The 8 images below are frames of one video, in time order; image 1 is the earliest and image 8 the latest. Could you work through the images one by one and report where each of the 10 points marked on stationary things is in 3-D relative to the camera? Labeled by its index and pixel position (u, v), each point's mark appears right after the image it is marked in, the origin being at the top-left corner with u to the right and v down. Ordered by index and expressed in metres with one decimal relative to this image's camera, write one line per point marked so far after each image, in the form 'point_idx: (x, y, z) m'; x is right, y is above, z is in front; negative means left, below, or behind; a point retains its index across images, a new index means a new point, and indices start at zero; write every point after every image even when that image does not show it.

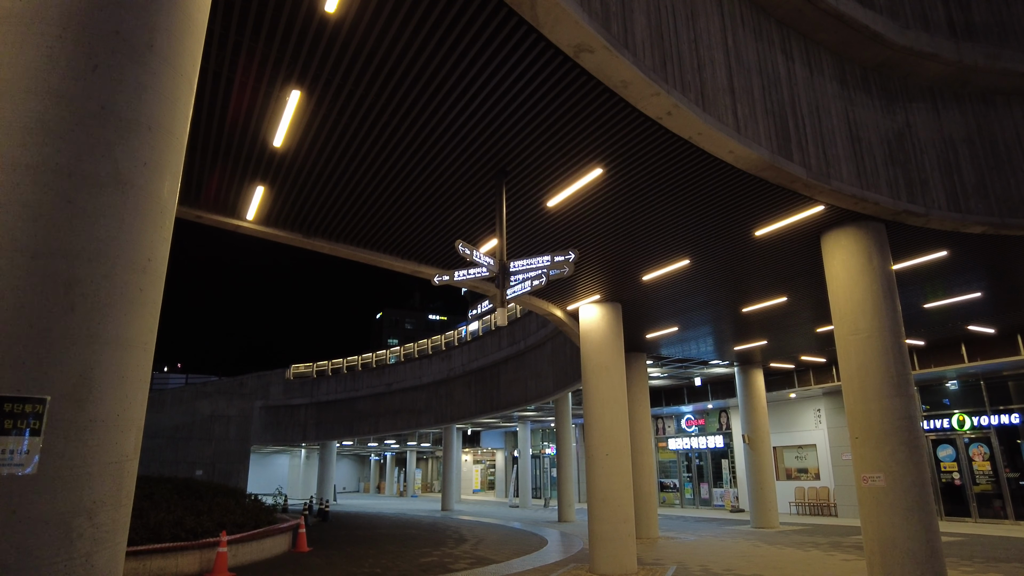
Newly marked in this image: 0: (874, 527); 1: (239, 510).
0: (+4.8, -3.2, +8.8) m
1: (-6.1, -4.9, +14.6) m
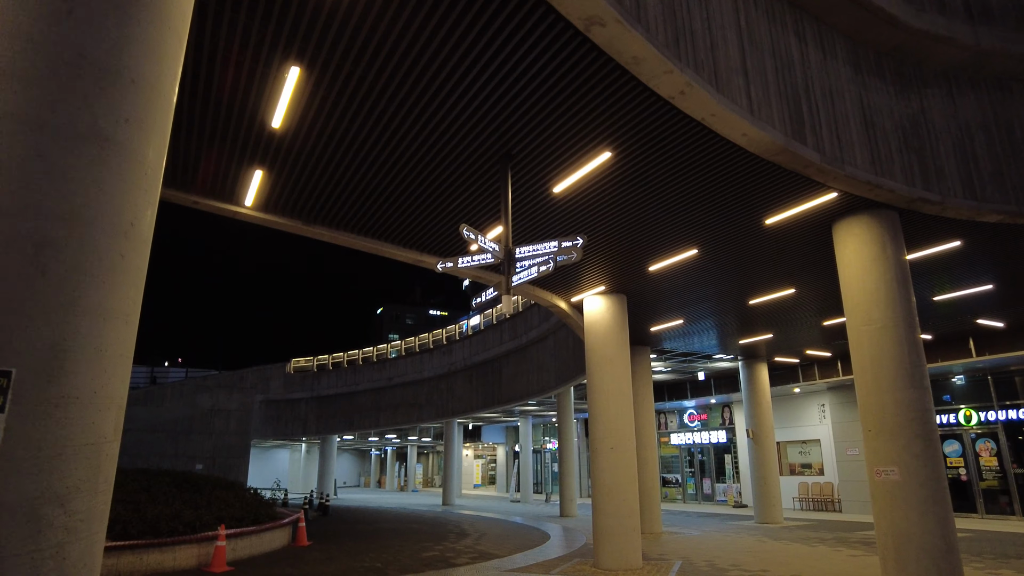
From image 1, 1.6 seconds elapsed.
0: (+4.9, -3.0, +8.6) m
1: (-6.0, -4.7, +14.4) m
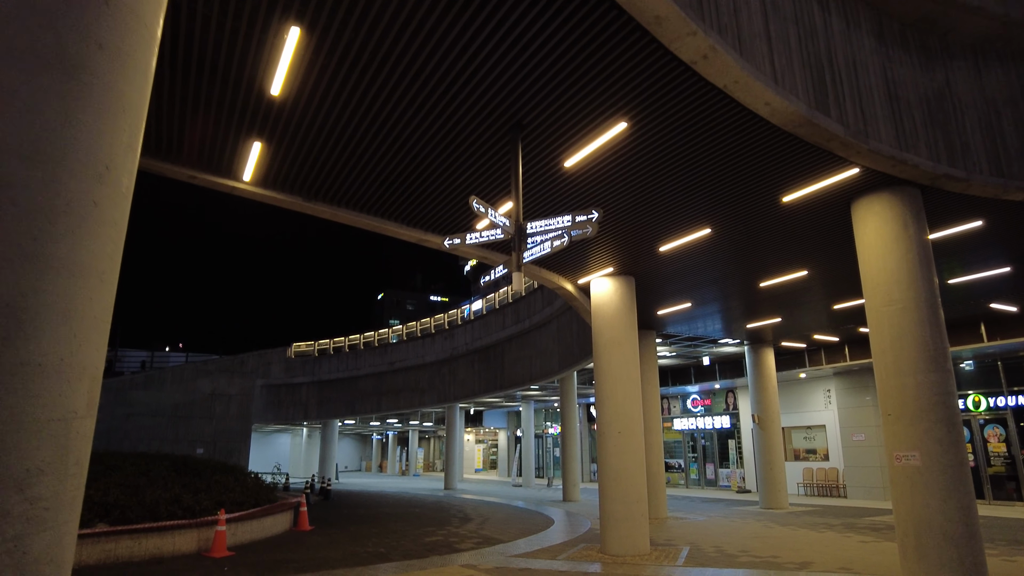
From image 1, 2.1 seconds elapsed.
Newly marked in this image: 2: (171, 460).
0: (+5.0, -2.8, +8.3) m
1: (-5.9, -4.3, +14.2) m
2: (-7.8, -3.9, +15.0) m
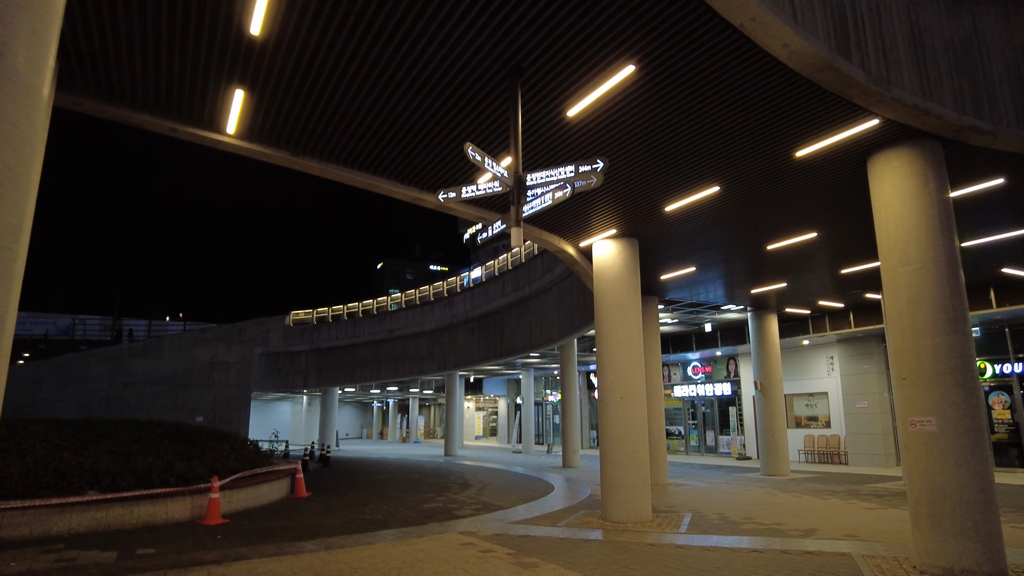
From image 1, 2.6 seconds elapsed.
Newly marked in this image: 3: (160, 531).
0: (+5.0, -2.3, +8.0) m
1: (-5.9, -3.6, +14.0) m
2: (-7.8, -3.1, +14.8) m
3: (-5.6, -3.9, +10.5) m
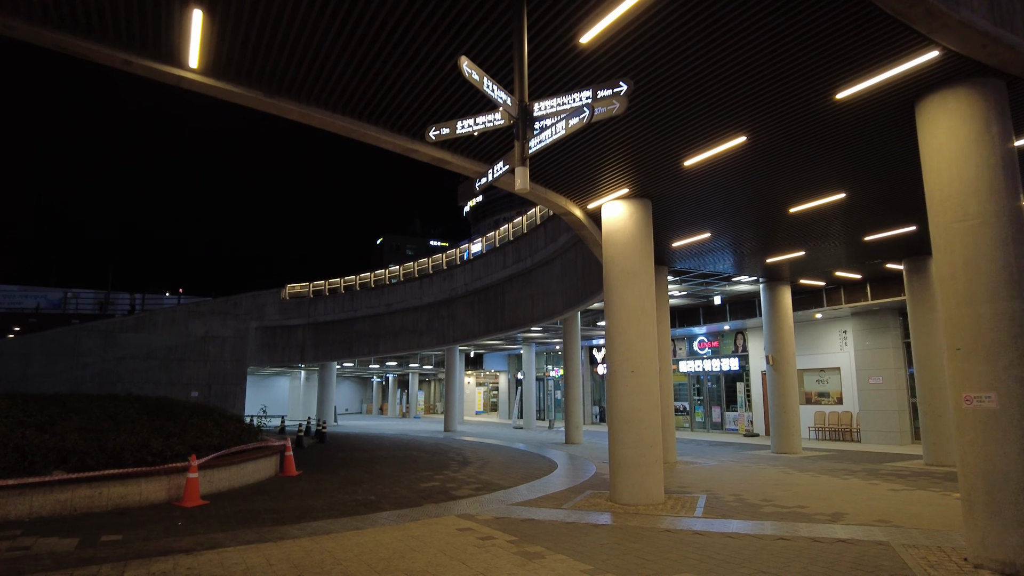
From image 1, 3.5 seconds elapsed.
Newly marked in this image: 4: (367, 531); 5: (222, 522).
0: (+5.0, -1.8, +7.1) m
1: (-5.9, -2.9, +13.1) m
2: (-7.7, -2.4, +13.9) m
3: (-5.5, -3.3, +9.6) m
4: (-2.0, -3.3, +9.1) m
5: (-4.2, -3.4, +9.5) m
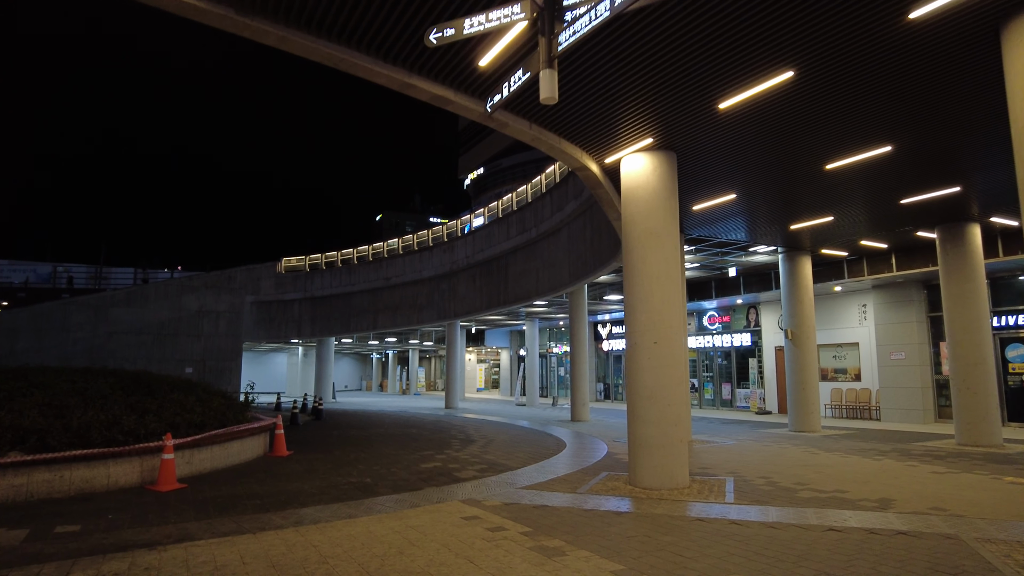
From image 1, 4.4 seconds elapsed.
0: (+5.2, -1.4, +6.0) m
1: (-5.7, -2.2, +12.1) m
2: (-7.6, -1.7, +12.8) m
3: (-5.4, -2.8, +8.6) m
4: (-1.8, -2.8, +8.0) m
5: (-4.0, -2.8, +8.5) m
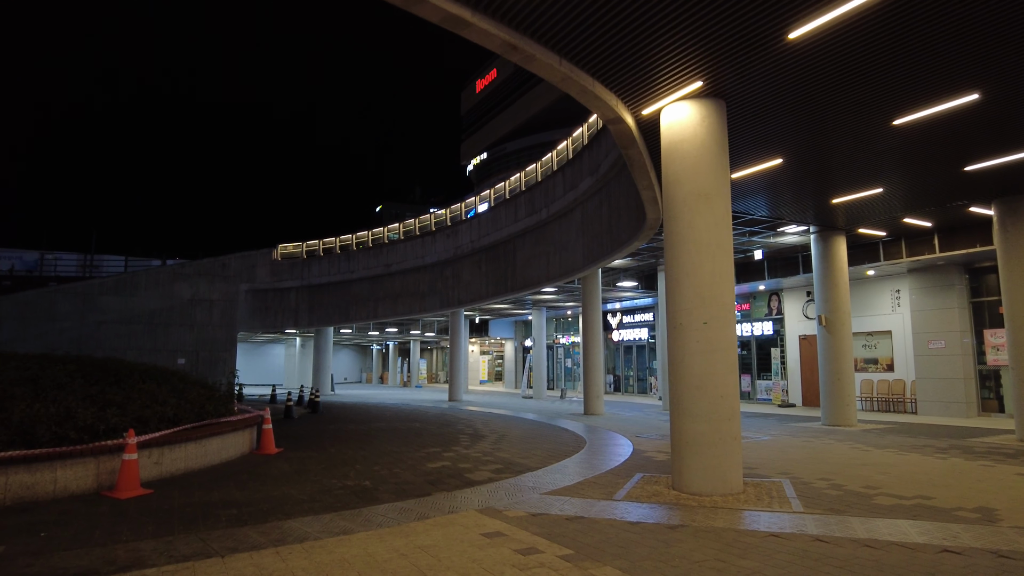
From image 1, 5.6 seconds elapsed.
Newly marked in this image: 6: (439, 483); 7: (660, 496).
0: (+5.5, -1.0, +4.5) m
1: (-5.4, -1.8, +10.6) m
2: (-7.3, -1.3, +11.3) m
3: (-5.1, -2.4, +7.1) m
4: (-1.5, -2.5, +6.5) m
5: (-3.7, -2.5, +7.0) m
6: (-1.1, -2.8, +9.5) m
7: (+1.9, -2.7, +8.6) m
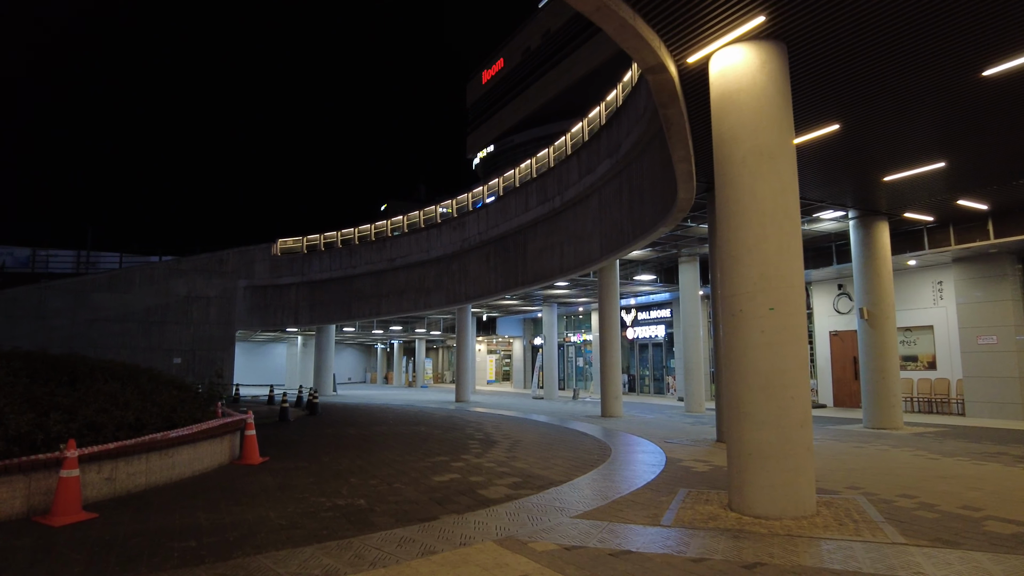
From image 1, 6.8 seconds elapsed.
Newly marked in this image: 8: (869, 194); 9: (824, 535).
0: (+5.7, -0.8, +2.9) m
1: (-5.1, -1.6, +9.1) m
2: (-7.0, -1.1, +9.8) m
3: (-4.8, -2.2, +5.6) m
4: (-1.3, -2.2, +5.0) m
5: (-3.5, -2.3, +5.5) m
6: (-0.8, -2.6, +8.0) m
7: (+2.2, -2.5, +7.1) m
8: (+8.5, +2.2, +15.6) m
9: (+3.1, -2.4, +6.4) m
